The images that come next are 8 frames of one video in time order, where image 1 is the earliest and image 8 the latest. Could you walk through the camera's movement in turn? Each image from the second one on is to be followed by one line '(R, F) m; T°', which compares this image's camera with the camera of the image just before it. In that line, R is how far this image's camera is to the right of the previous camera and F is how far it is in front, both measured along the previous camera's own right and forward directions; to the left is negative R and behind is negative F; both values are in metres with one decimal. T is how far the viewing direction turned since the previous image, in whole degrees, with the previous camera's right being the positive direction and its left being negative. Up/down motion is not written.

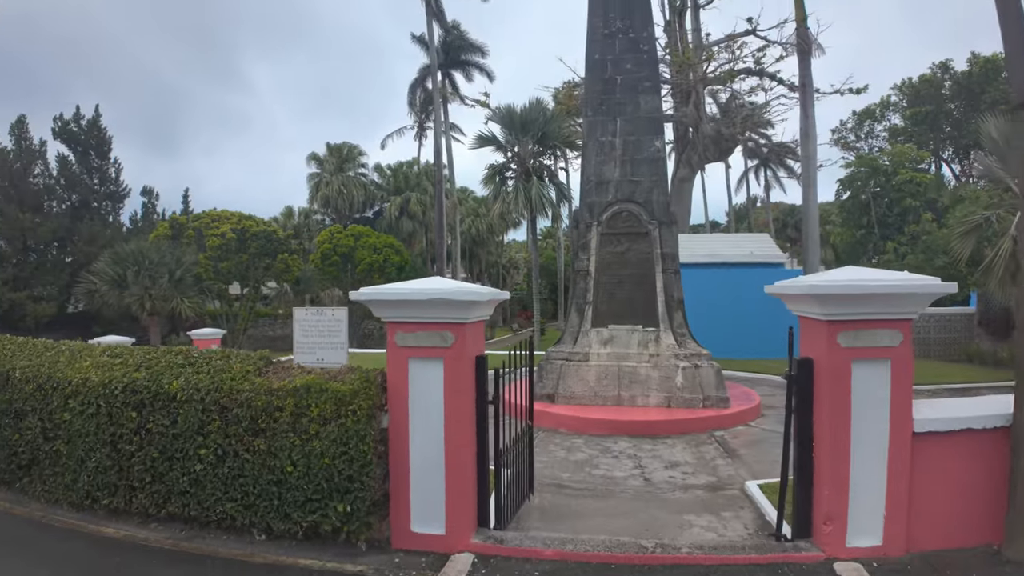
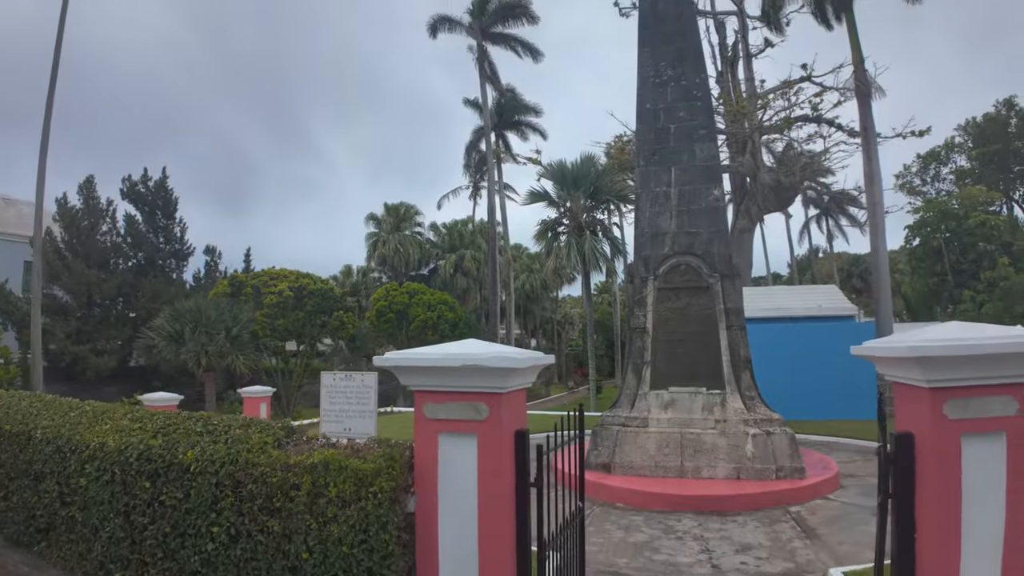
(+0.1, +0.6) m; -5°
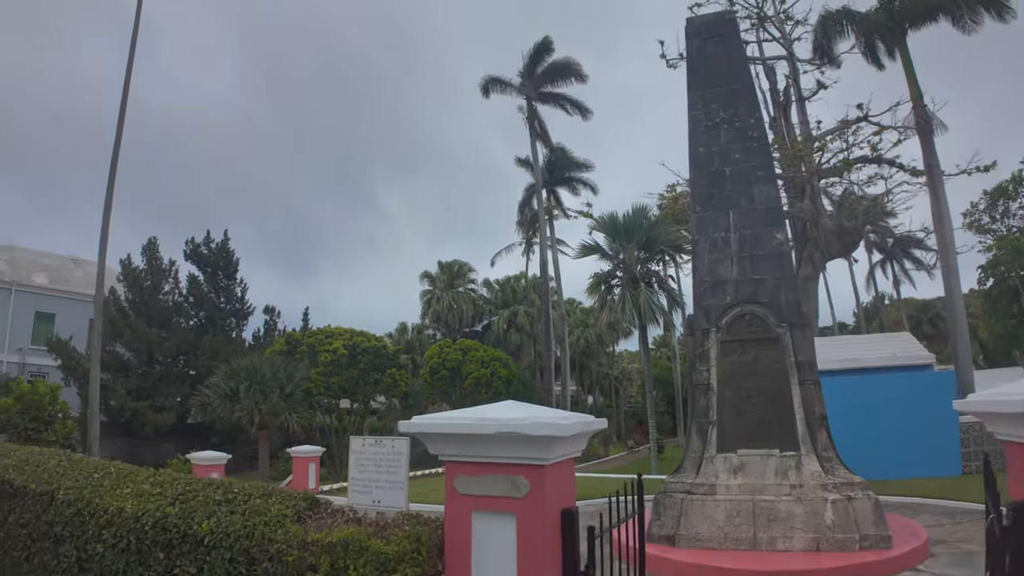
(+0.1, +0.5) m; -5°
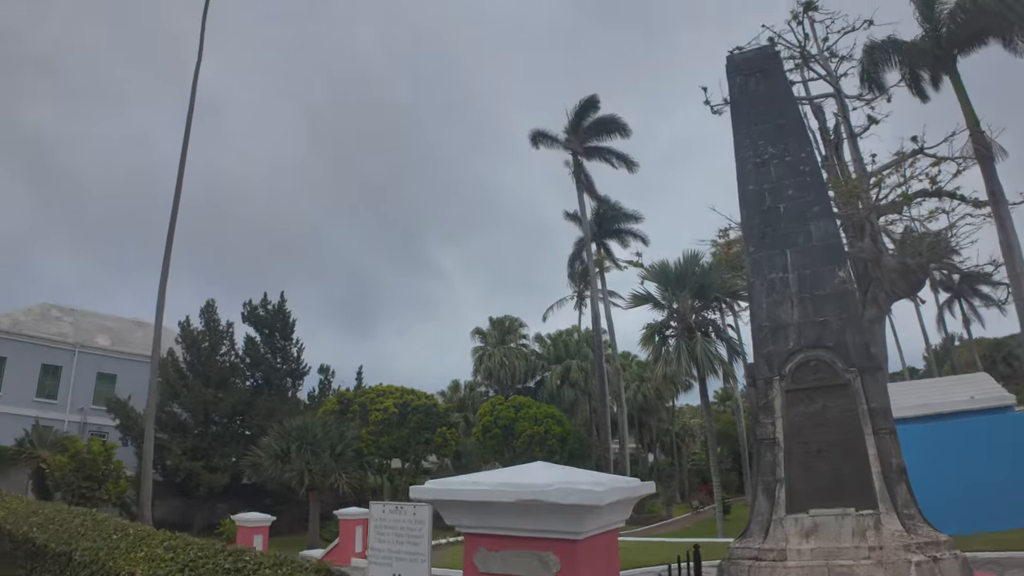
(+0.2, +0.4) m; -5°
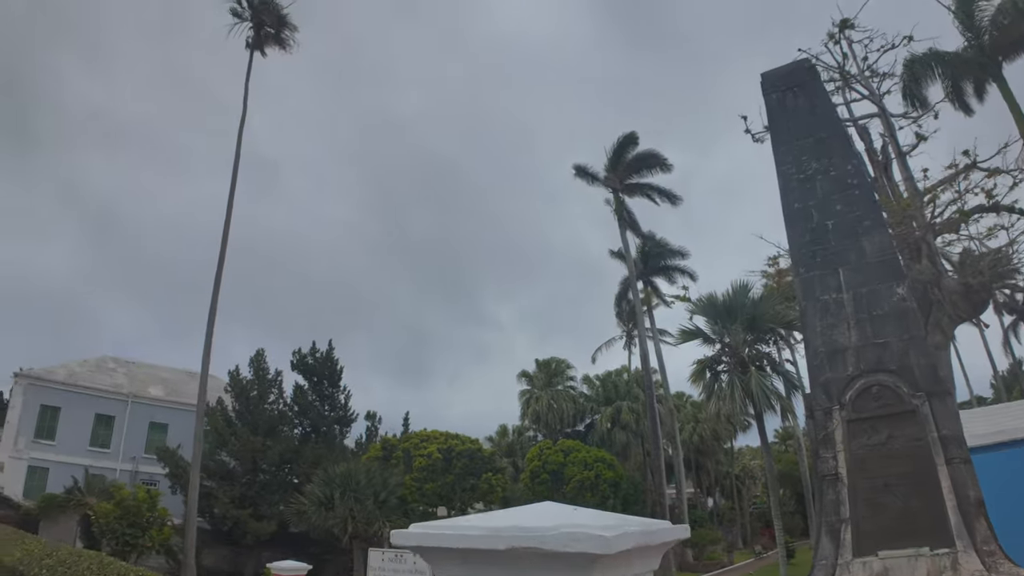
(+0.3, +0.4) m; -4°
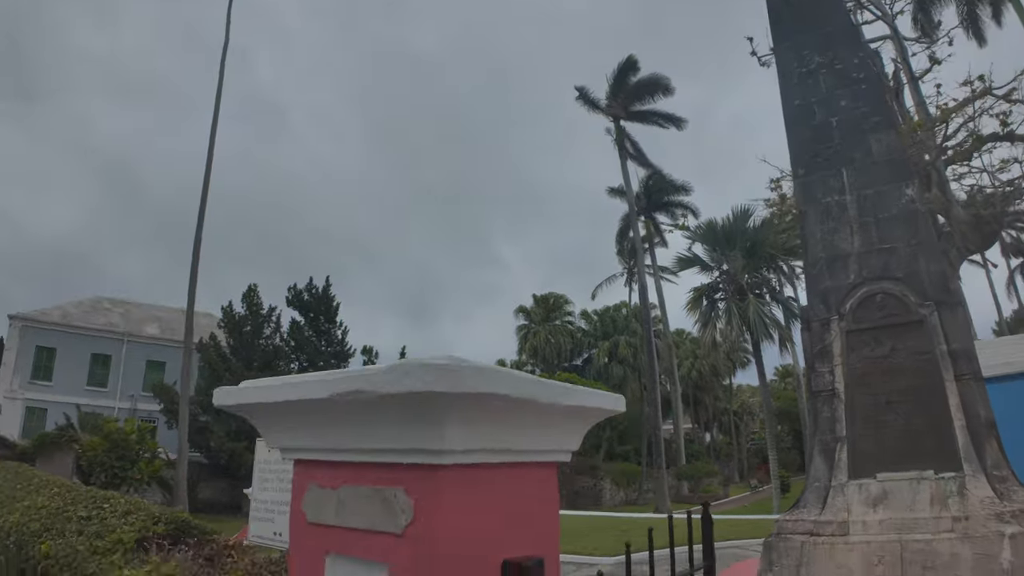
(+0.4, +0.8) m; 0°
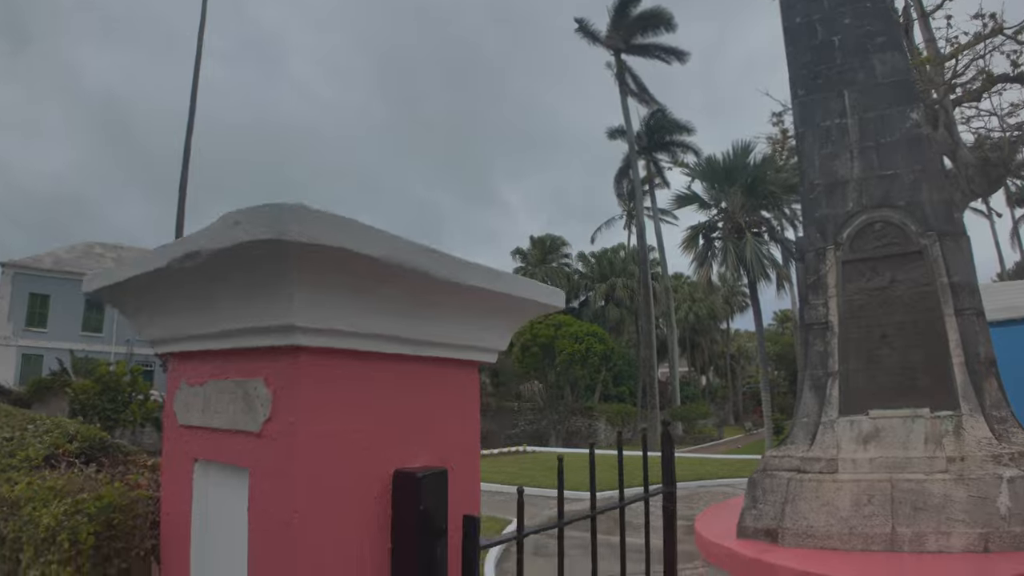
(+0.3, +0.5) m; 0°
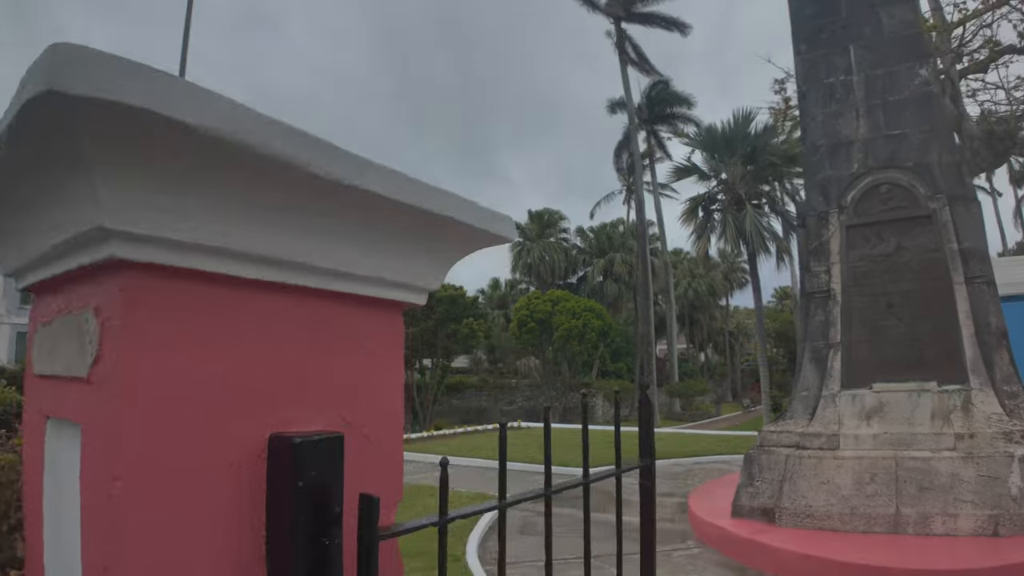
(+0.2, +0.4) m; 0°
